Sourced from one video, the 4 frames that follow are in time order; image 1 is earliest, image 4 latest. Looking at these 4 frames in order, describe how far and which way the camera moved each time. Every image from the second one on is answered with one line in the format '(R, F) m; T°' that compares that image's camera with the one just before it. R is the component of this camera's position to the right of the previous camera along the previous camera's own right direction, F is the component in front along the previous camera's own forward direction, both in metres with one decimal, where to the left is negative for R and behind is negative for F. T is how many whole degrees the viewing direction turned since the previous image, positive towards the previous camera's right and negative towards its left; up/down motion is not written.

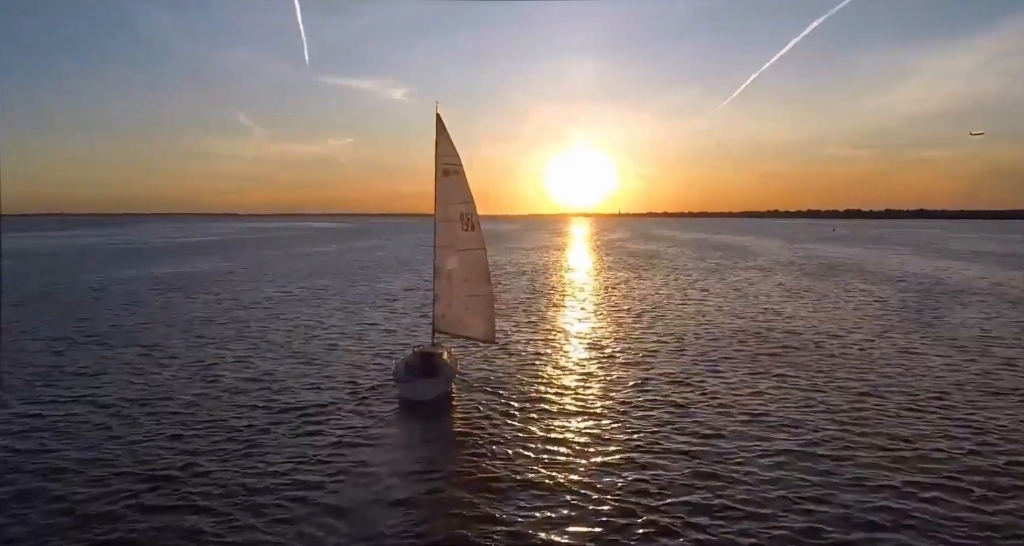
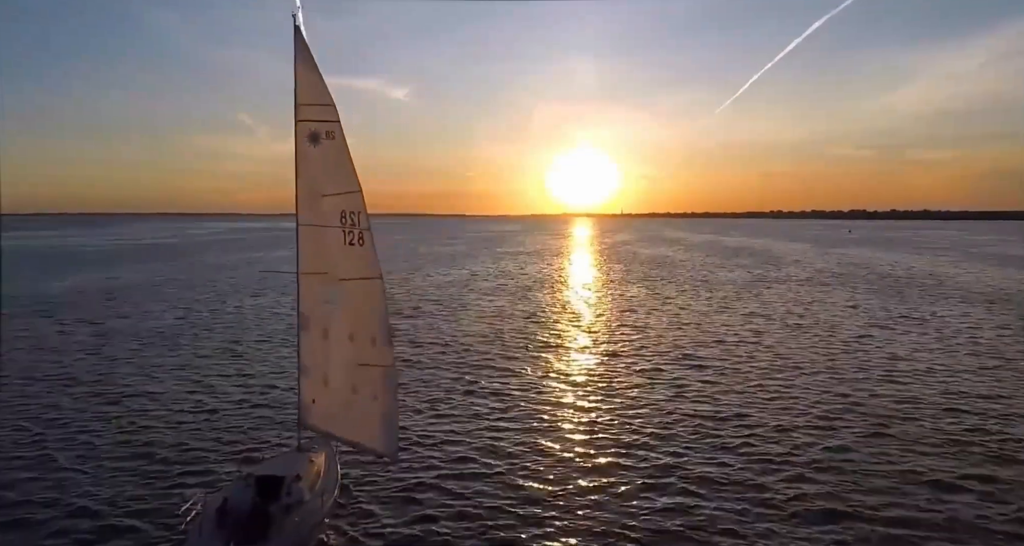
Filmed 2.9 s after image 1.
(+1.5, +12.1) m; 0°
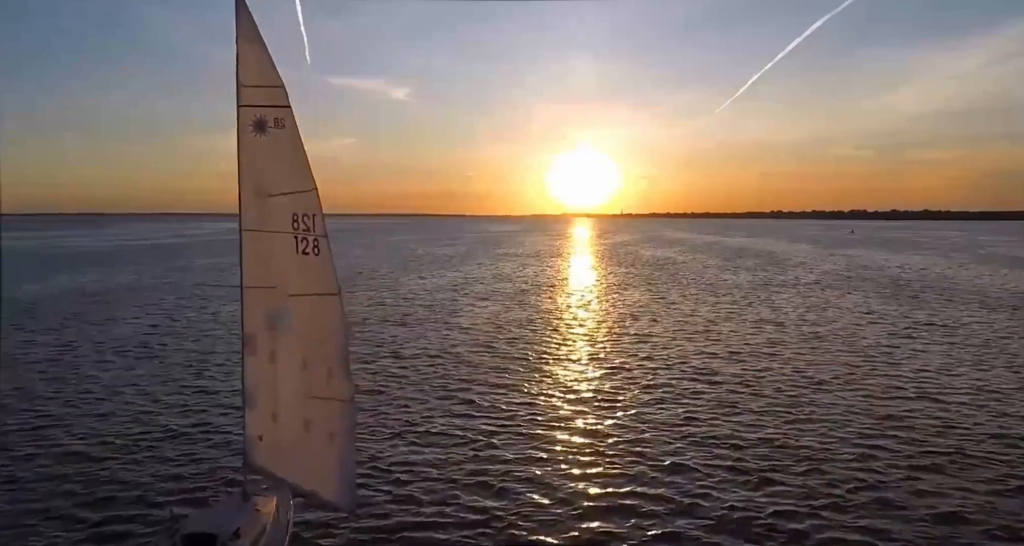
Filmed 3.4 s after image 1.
(+0.3, +2.1) m; 0°
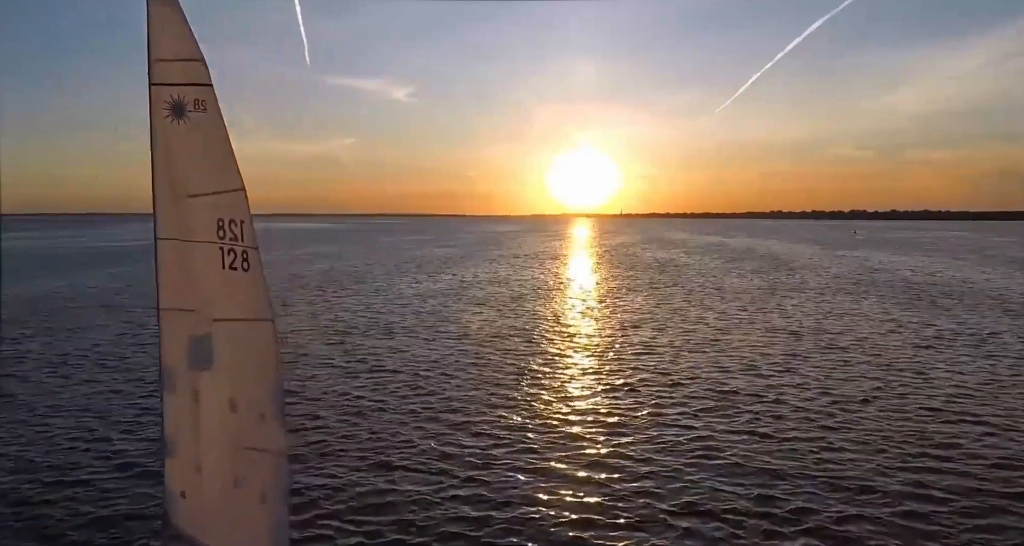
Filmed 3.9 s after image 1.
(+0.3, +2.2) m; 0°
